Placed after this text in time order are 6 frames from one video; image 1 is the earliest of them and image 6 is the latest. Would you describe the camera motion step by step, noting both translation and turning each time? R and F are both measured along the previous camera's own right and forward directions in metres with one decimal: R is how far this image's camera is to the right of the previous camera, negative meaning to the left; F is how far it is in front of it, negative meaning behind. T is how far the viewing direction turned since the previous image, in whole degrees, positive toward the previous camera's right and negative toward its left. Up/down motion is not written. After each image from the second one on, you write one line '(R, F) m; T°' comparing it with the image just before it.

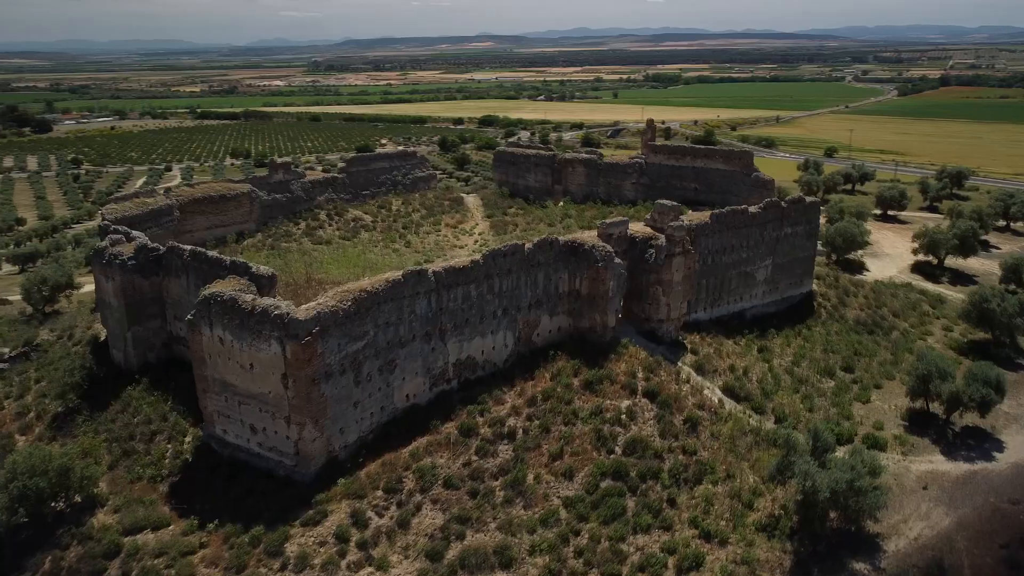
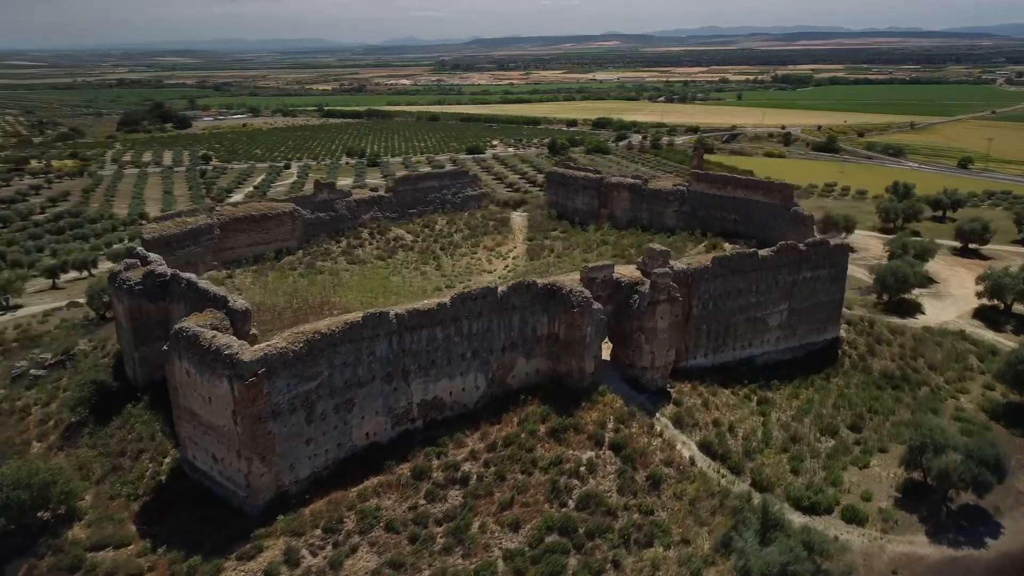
(+2.6, +0.2) m; -8°
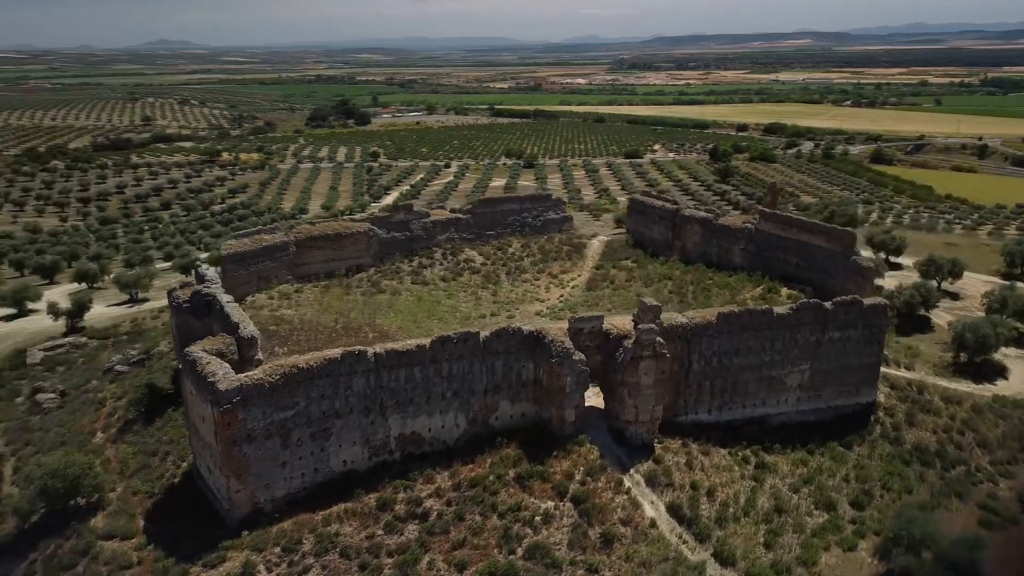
(+3.4, -0.1) m; -12°
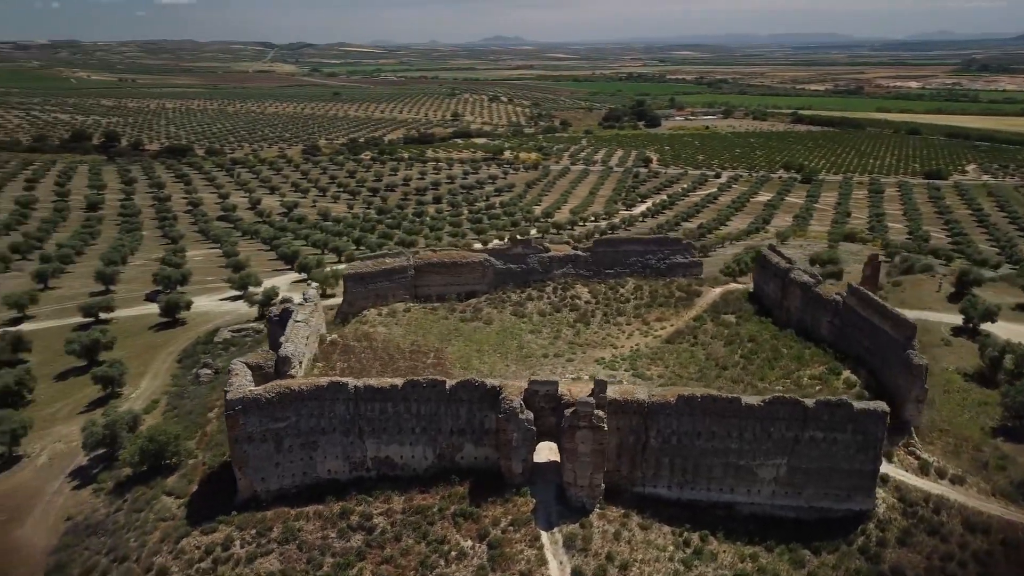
(+6.6, -0.5) m; -20°
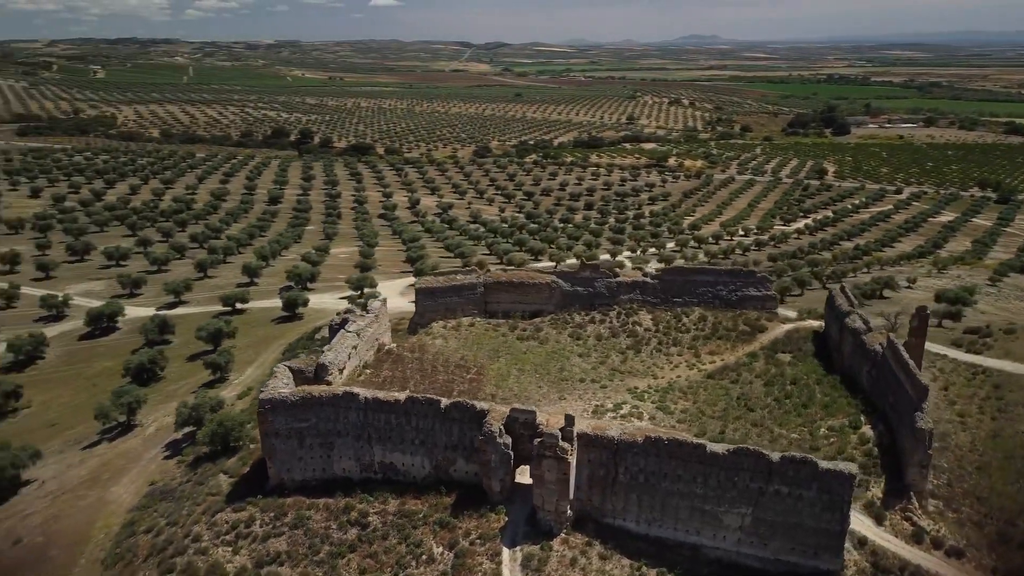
(+4.2, -1.0) m; -13°
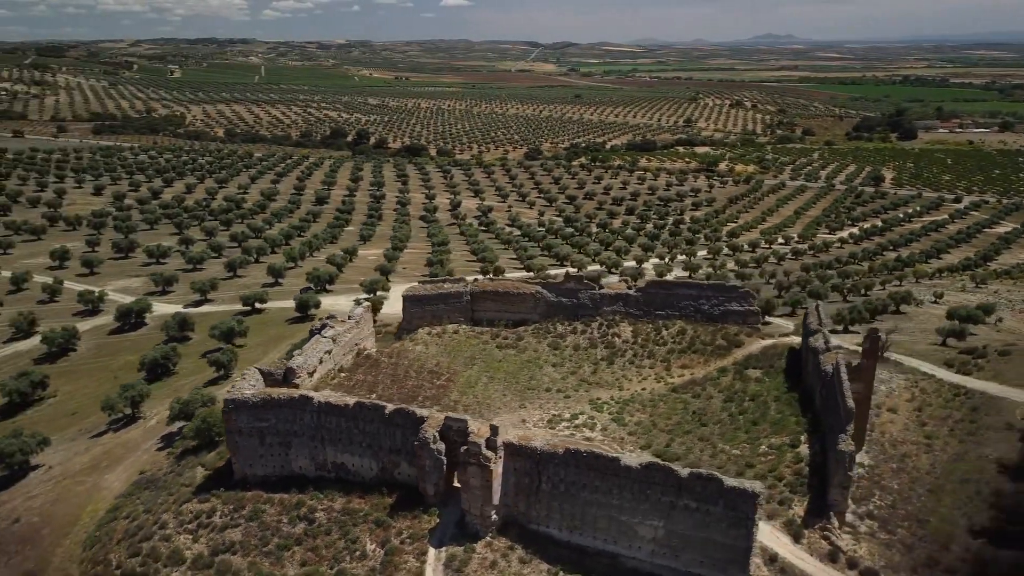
(+3.0, -0.9) m; -4°
